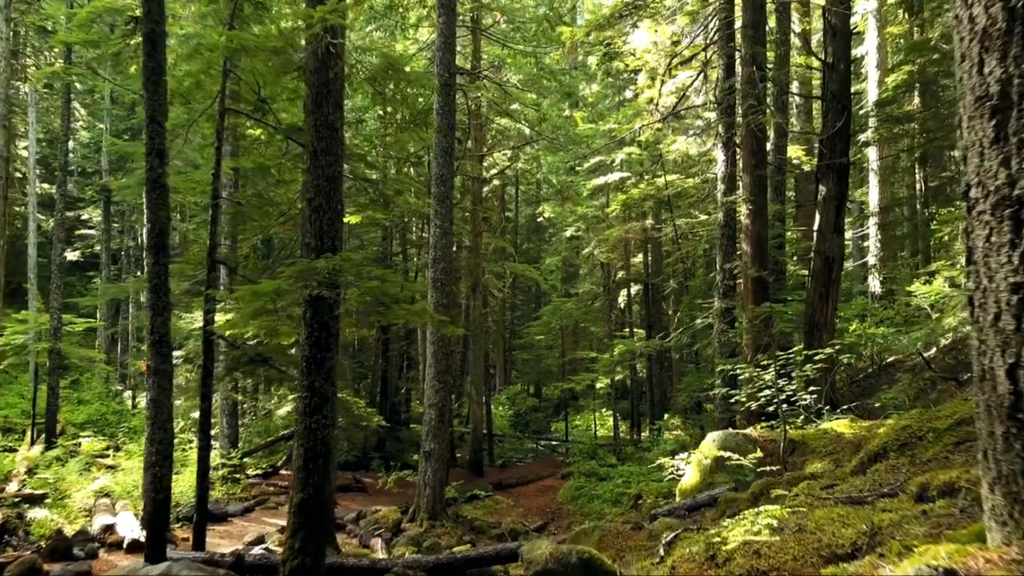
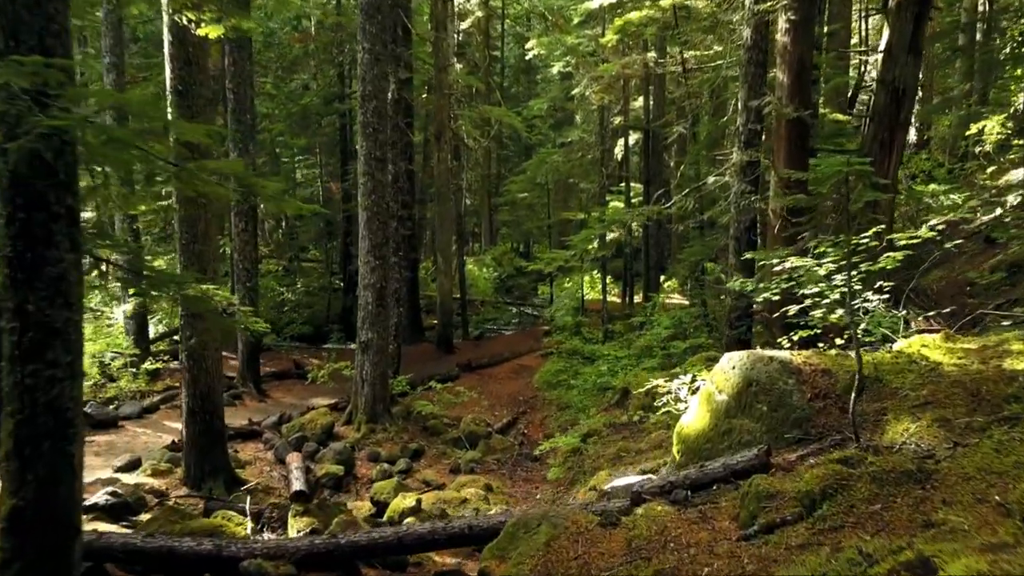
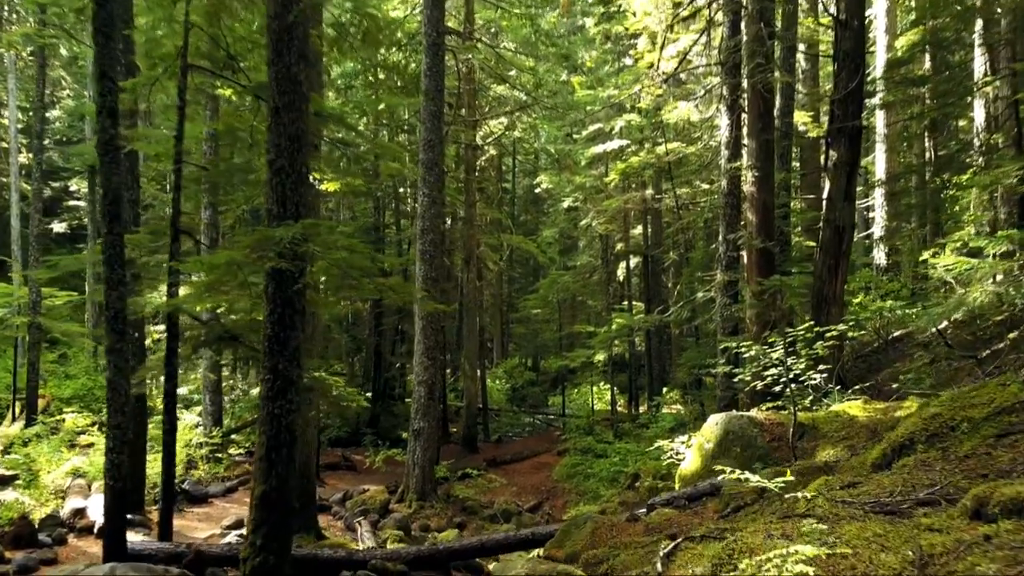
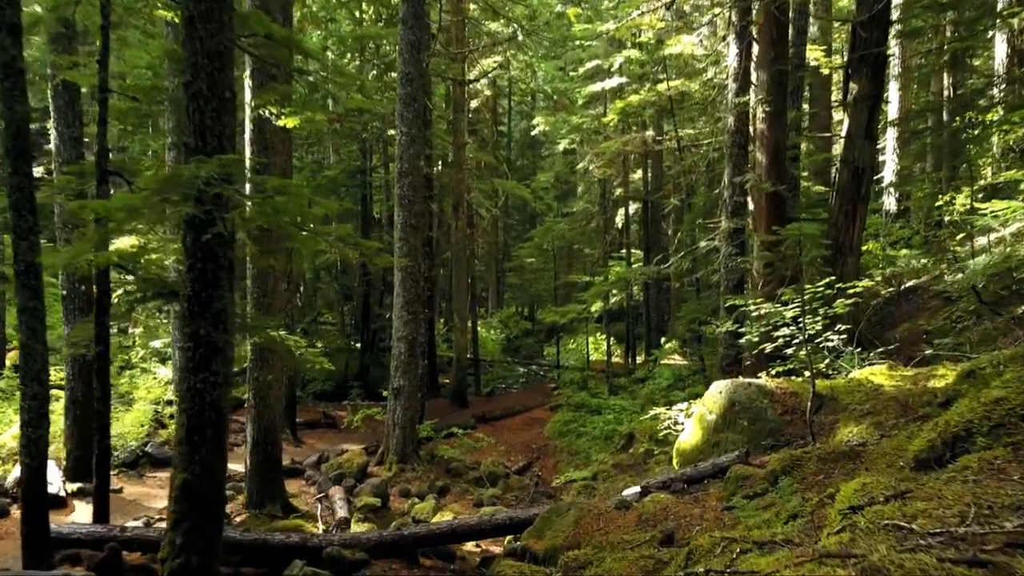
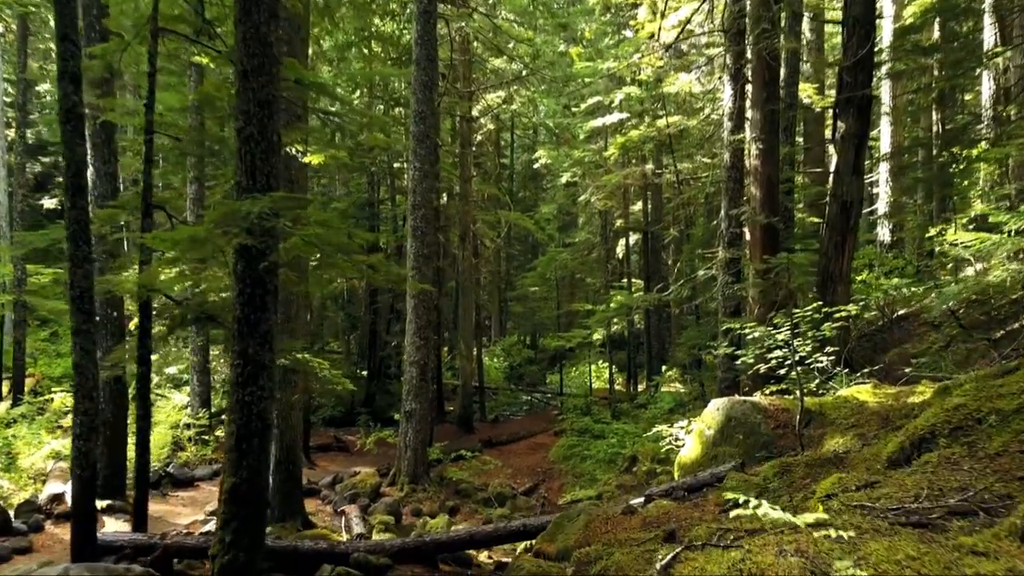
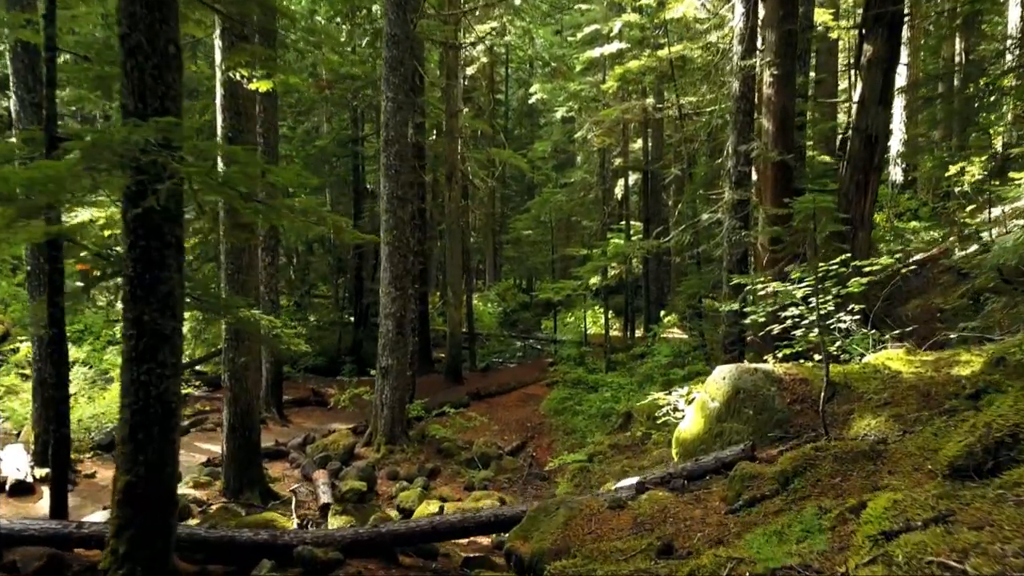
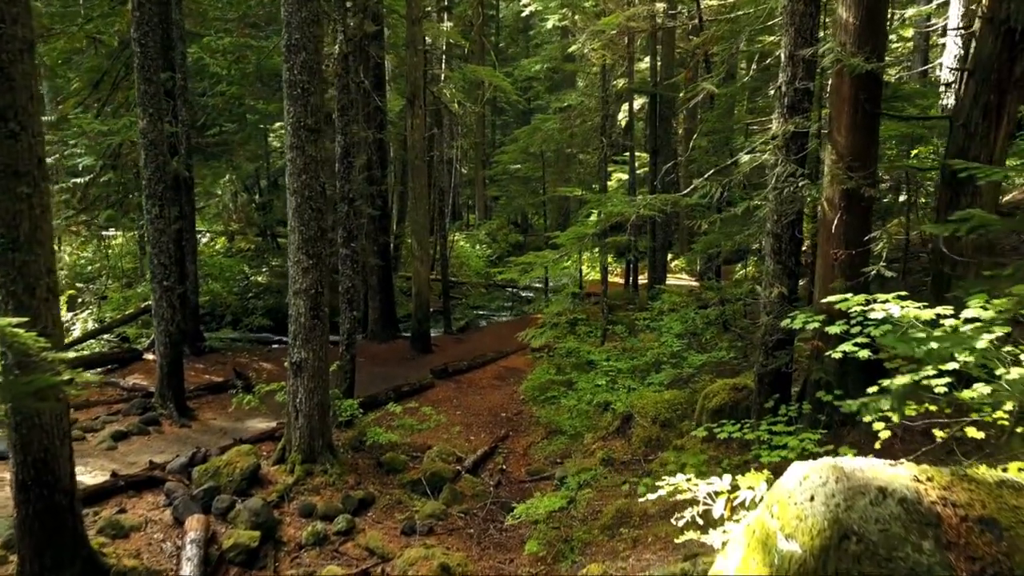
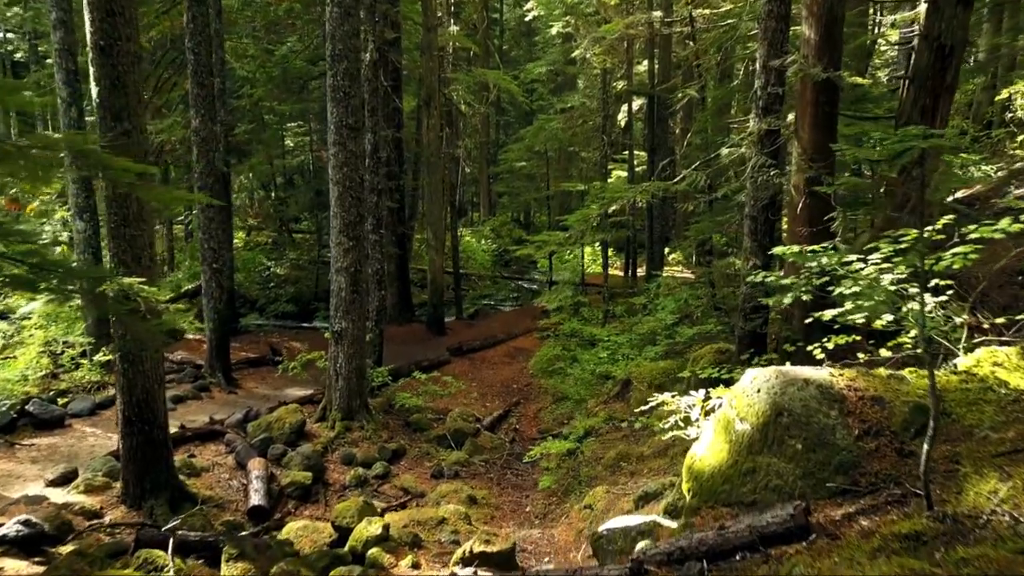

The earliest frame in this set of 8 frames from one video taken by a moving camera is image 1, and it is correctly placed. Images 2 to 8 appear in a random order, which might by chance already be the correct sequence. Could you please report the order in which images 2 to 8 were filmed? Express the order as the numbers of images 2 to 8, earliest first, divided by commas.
3, 5, 4, 6, 2, 8, 7
